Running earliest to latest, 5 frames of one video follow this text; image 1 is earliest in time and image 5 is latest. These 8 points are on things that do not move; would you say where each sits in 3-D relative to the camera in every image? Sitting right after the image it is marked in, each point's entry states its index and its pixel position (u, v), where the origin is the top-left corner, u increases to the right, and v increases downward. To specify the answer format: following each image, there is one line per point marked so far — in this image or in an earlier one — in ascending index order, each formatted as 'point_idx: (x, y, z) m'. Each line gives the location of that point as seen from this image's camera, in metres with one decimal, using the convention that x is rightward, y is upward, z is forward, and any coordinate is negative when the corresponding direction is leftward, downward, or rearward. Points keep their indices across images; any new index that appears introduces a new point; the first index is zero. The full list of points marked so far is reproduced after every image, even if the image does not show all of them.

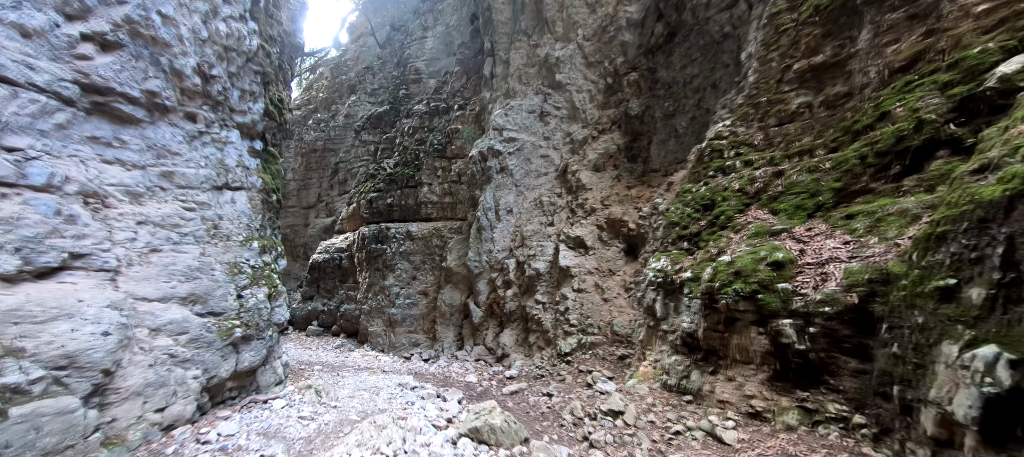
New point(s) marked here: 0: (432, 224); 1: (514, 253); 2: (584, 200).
0: (-2.7, +0.2, +11.6) m
1: (0.0, -0.7, +9.9) m
2: (+2.1, +0.8, +9.5) m
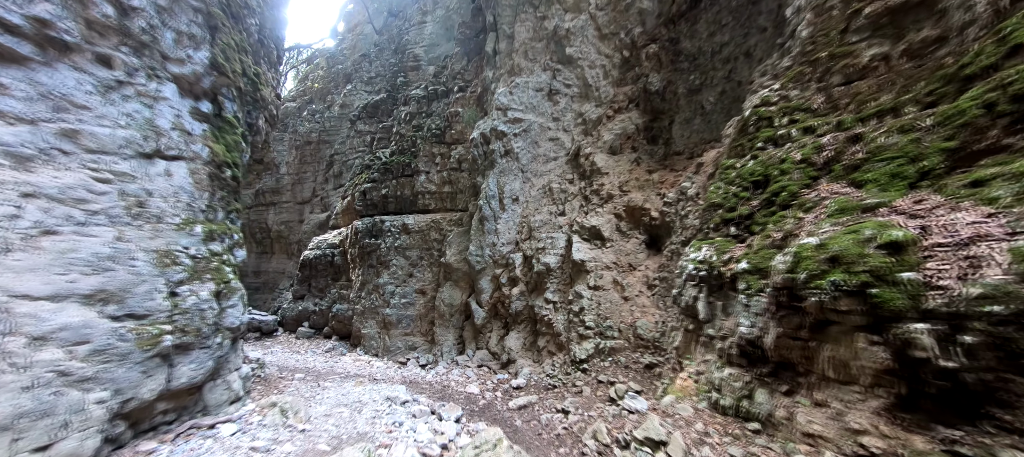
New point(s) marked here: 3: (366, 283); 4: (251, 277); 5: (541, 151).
0: (-2.6, +0.4, +10.6) m
1: (+0.2, -0.5, +8.8) m
2: (+2.2, +1.0, +8.5) m
3: (-4.8, -1.8, +11.2) m
4: (-13.2, -2.5, +17.2) m
5: (+0.8, +2.2, +9.5) m
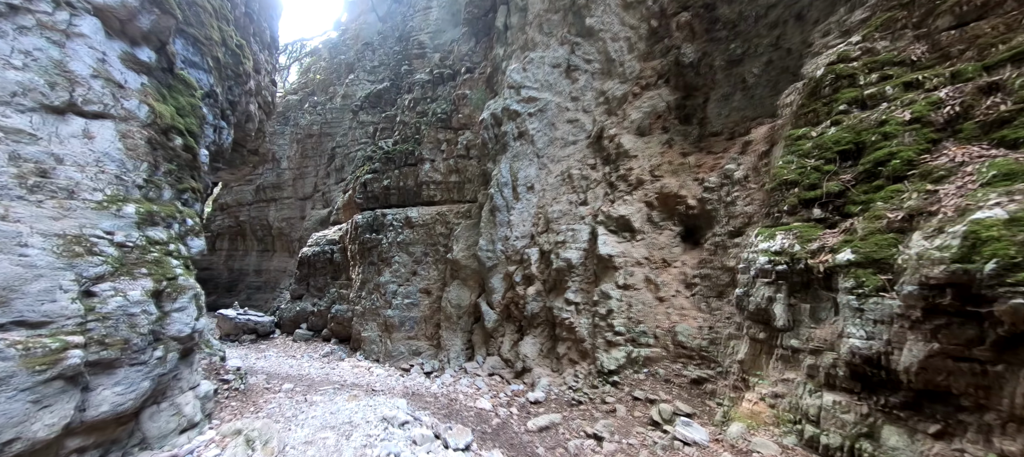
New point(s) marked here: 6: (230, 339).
0: (-2.2, +0.6, +9.6) m
1: (+0.6, -0.3, +7.8) m
2: (+2.5, +1.3, +7.4) m
3: (-4.4, -1.6, +10.3) m
4: (-12.7, -2.3, +16.5) m
5: (+1.2, +2.4, +8.5) m
6: (-9.2, -3.6, +11.1) m
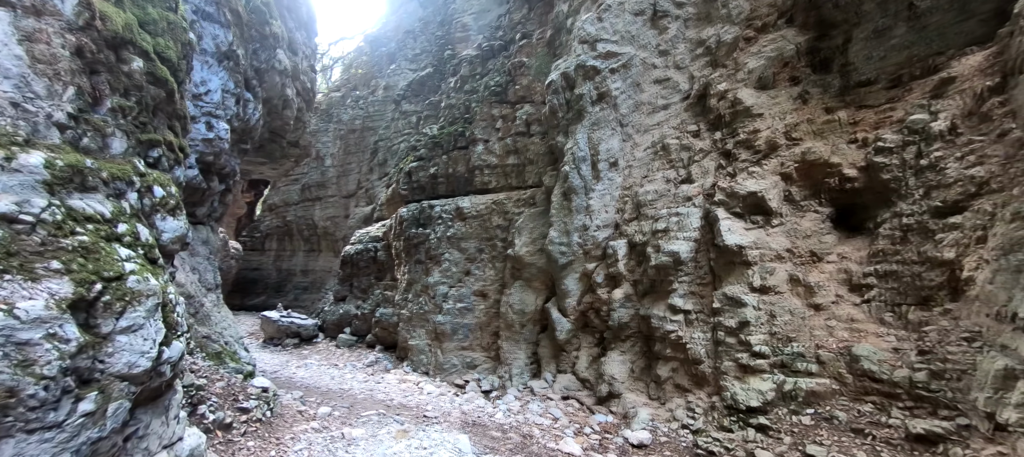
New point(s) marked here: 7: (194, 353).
0: (-0.6, +0.8, +8.2) m
1: (+2.0, -0.1, +6.2) m
2: (+3.9, +1.5, +5.5) m
3: (-2.7, -1.5, +9.2) m
4: (-10.2, -2.3, +16.2) m
5: (+2.6, +2.6, +6.7) m
6: (-7.3, -3.5, +10.4) m
7: (-4.0, -1.5, +4.2) m
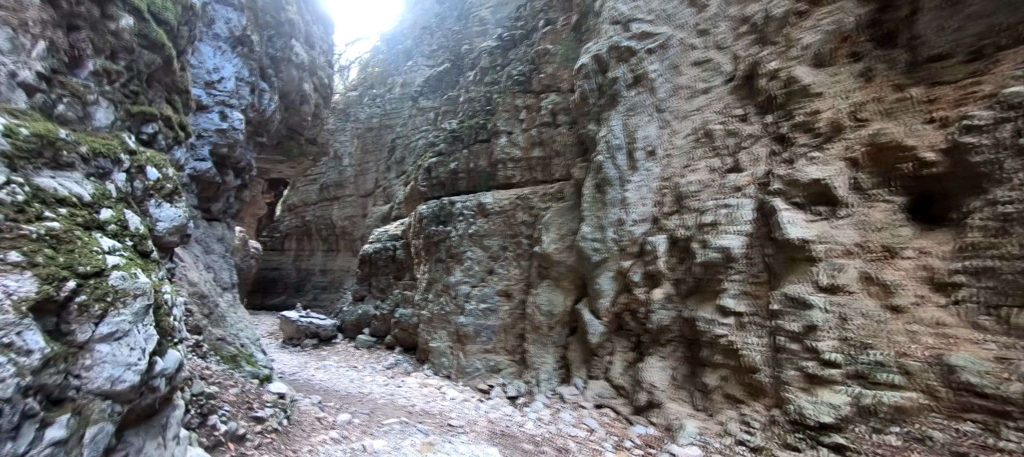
0: (0.0, +0.9, +7.8) m
1: (+2.5, 0.0, +5.6) m
2: (+4.3, +1.6, +4.9) m
3: (-2.0, -1.4, +8.8) m
4: (-9.3, -2.3, +16.2) m
5: (+3.1, +2.7, +6.2) m
6: (-6.7, -3.5, +10.3) m
7: (-3.5, -1.5, +3.9) m
